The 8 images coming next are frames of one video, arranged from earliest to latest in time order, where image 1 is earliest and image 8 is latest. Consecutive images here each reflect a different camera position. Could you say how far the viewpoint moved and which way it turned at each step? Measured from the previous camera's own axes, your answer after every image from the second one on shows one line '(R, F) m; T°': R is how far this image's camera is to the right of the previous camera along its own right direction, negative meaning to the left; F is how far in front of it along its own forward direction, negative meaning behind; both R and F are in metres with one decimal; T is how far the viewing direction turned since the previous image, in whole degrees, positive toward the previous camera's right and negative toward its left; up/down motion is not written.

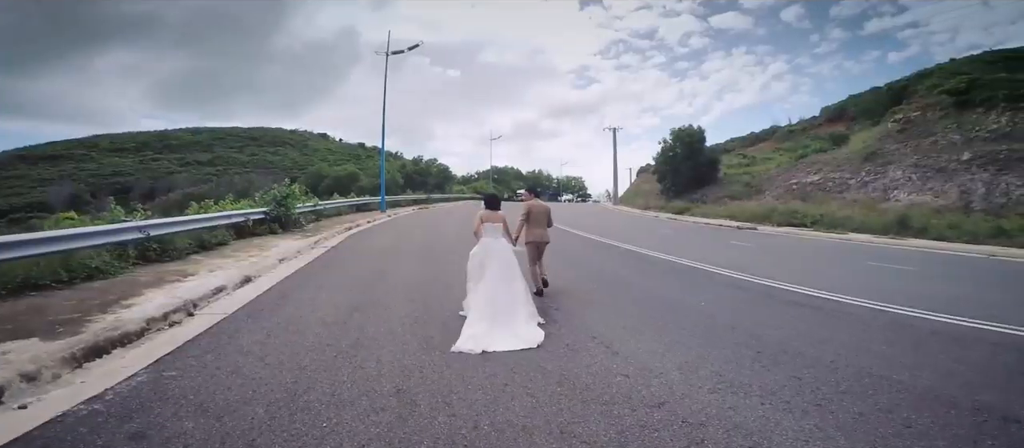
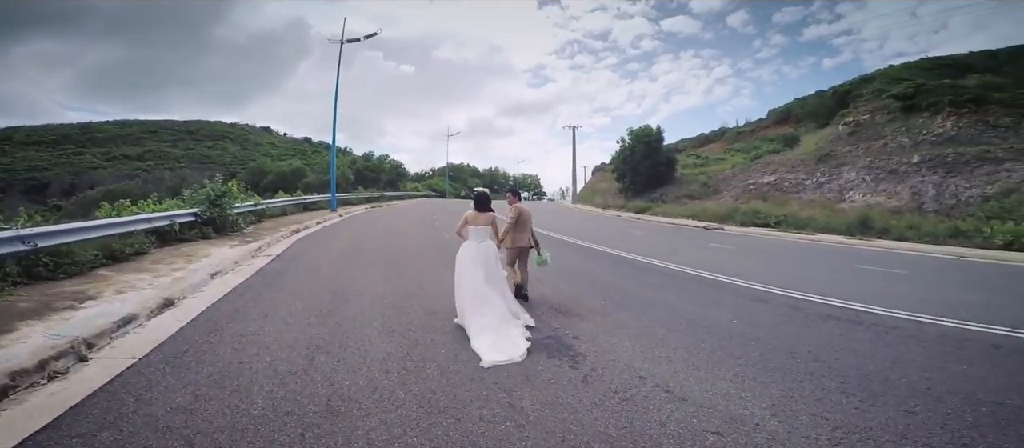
(-0.8, +1.6) m; +6°
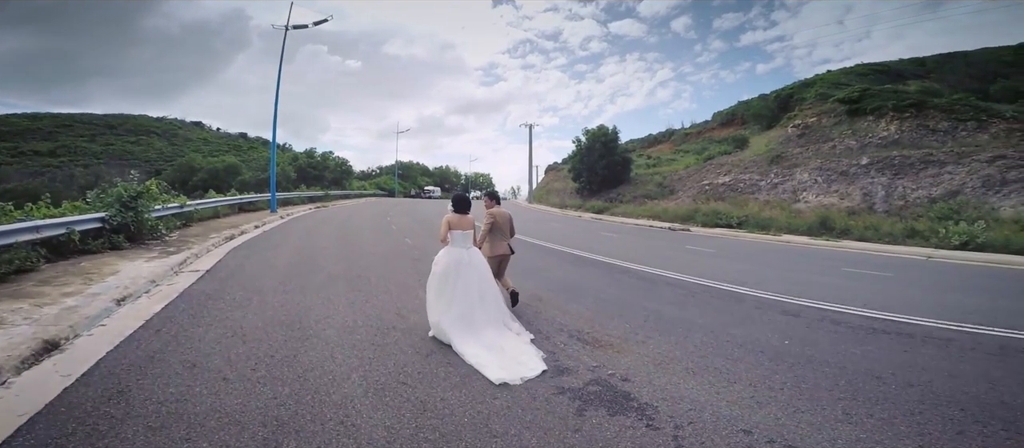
(-0.8, +1.6) m; +6°
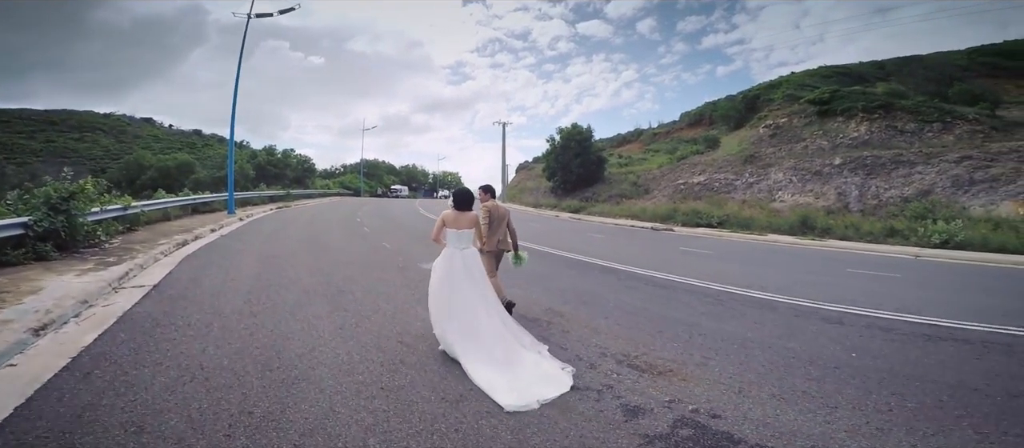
(-0.7, +1.2) m; +4°
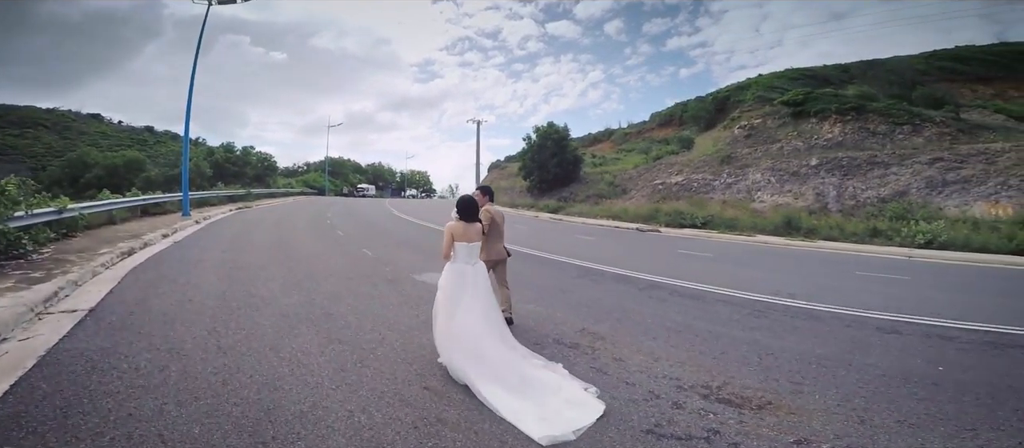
(-0.8, +1.2) m; +4°
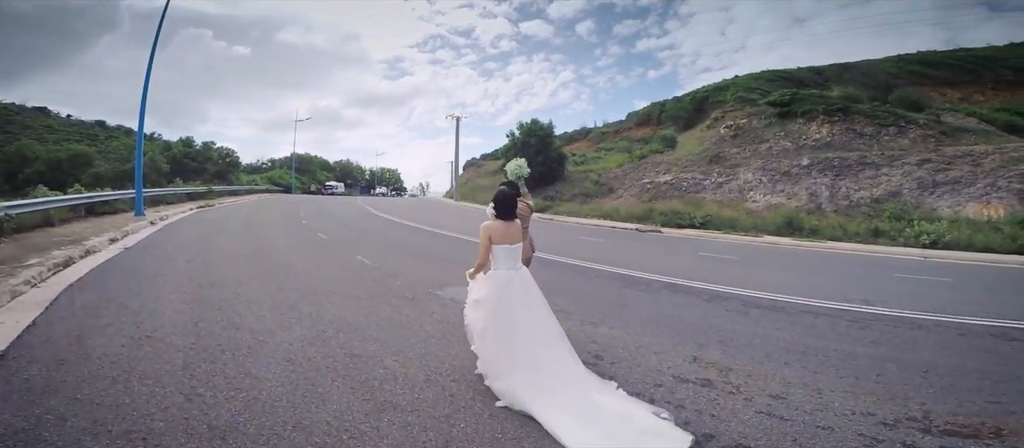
(-1.2, +1.6) m; +4°
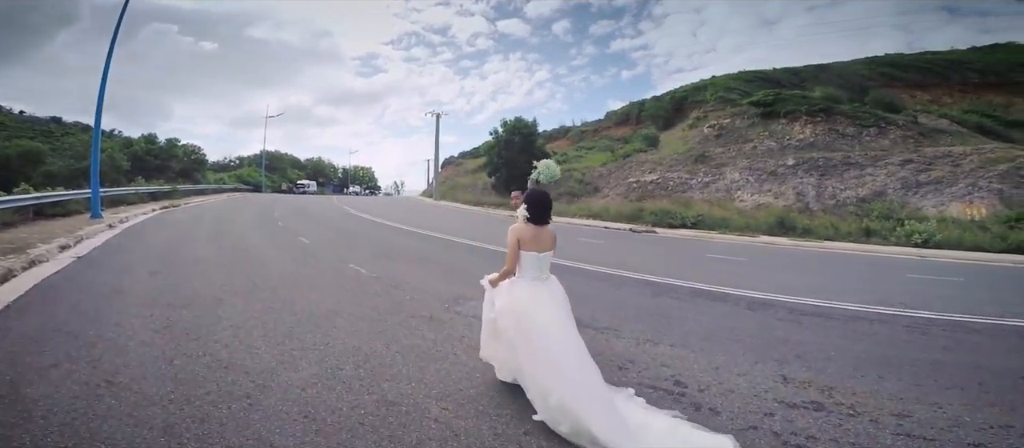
(-0.8, +1.0) m; +3°
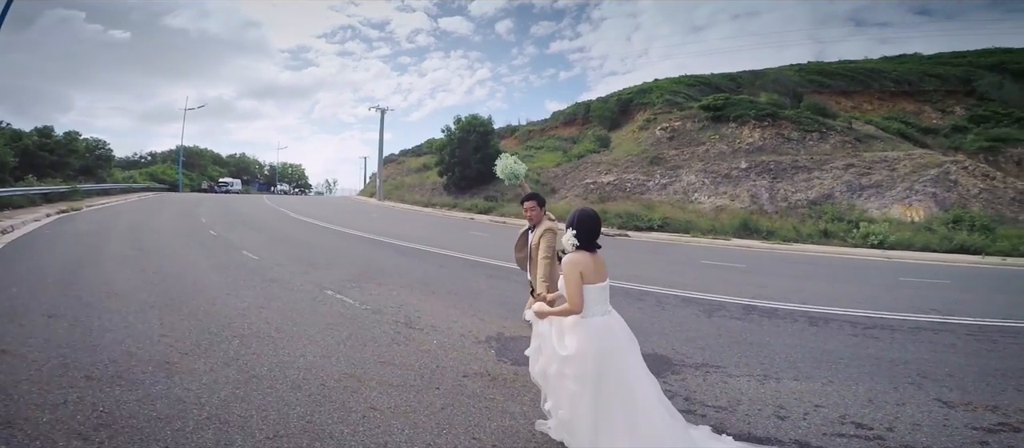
(-1.4, +1.5) m; +7°
